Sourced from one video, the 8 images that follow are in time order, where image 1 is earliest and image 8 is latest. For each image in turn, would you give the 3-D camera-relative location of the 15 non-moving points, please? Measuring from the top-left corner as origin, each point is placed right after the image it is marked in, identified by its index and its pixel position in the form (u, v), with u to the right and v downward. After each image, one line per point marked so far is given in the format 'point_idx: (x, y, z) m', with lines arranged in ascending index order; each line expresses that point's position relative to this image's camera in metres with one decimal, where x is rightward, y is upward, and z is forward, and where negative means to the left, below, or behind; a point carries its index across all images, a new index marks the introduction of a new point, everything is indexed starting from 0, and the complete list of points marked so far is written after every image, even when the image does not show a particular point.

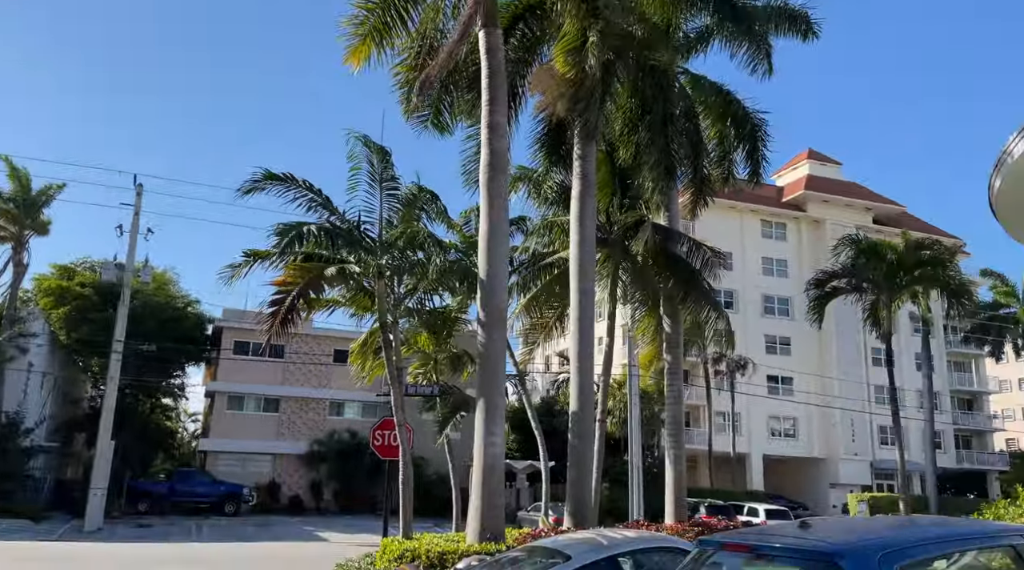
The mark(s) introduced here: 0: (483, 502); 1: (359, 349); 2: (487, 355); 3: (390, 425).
0: (-0.4, -2.9, +12.5) m
1: (-2.8, -1.1, +16.7) m
2: (-0.3, -0.9, +13.1) m
3: (-2.1, -2.4, +15.8) m
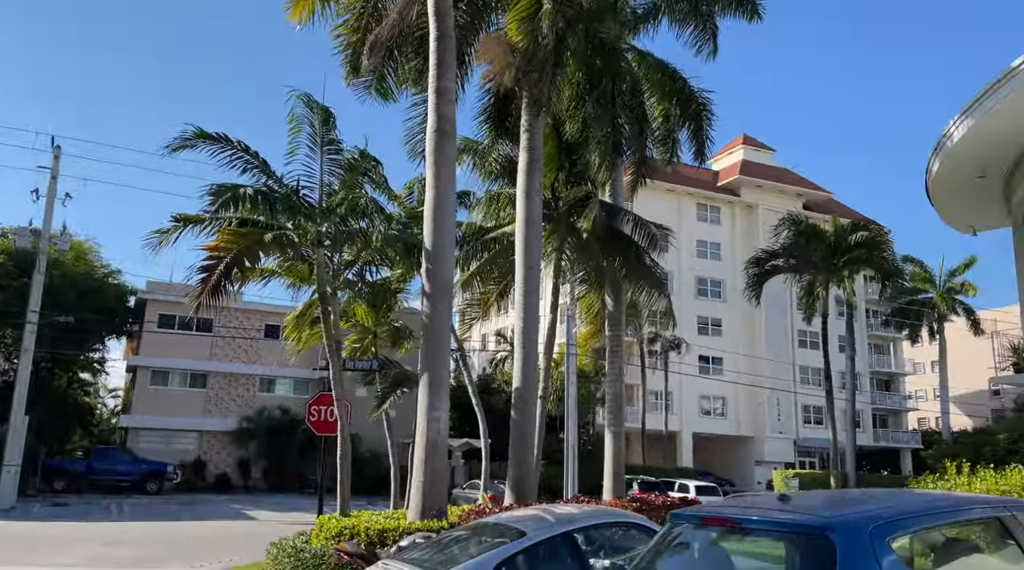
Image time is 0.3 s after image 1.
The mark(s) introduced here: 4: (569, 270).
0: (-1.1, -2.5, +12.2) m
1: (-3.8, -0.6, +16.2) m
2: (-1.1, -0.6, +12.7) m
3: (-3.1, -1.9, +15.4) m
4: (+1.2, +0.3, +19.1) m
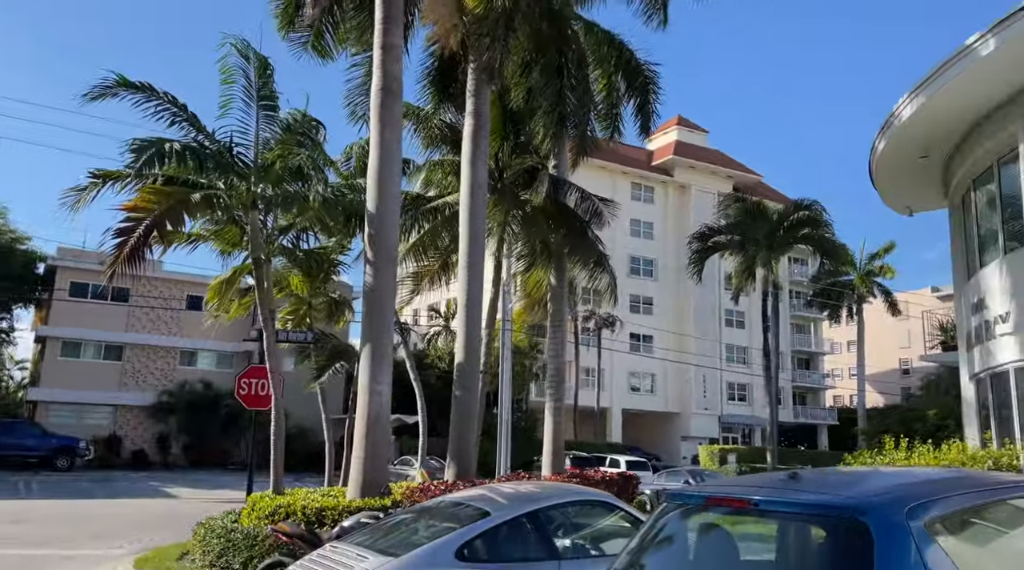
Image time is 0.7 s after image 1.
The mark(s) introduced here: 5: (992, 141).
0: (-1.8, -2.1, +11.7) m
1: (-4.8, 0.0, +15.4) m
2: (-1.8, -0.1, +12.2) m
3: (-4.0, -1.4, +14.6) m
4: (0.0, +0.9, +18.6) m
5: (+7.0, +2.1, +13.6) m
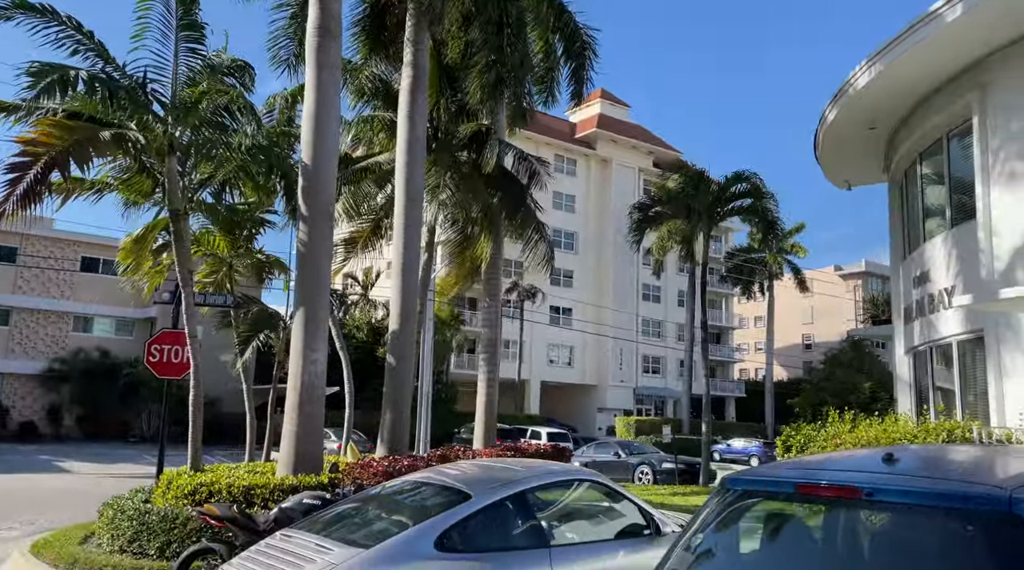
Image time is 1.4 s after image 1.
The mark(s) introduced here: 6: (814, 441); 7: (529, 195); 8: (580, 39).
0: (-2.4, -1.7, +10.7) m
1: (-5.8, +0.6, +14.0) m
2: (-2.4, +0.3, +11.1) m
3: (-4.9, -0.8, +13.4) m
4: (-1.3, +1.5, +17.7) m
5: (+6.2, +2.5, +13.4) m
6: (+4.4, -2.3, +13.6) m
7: (+0.4, +1.8, +18.6) m
8: (+1.4, +5.1, +19.1) m
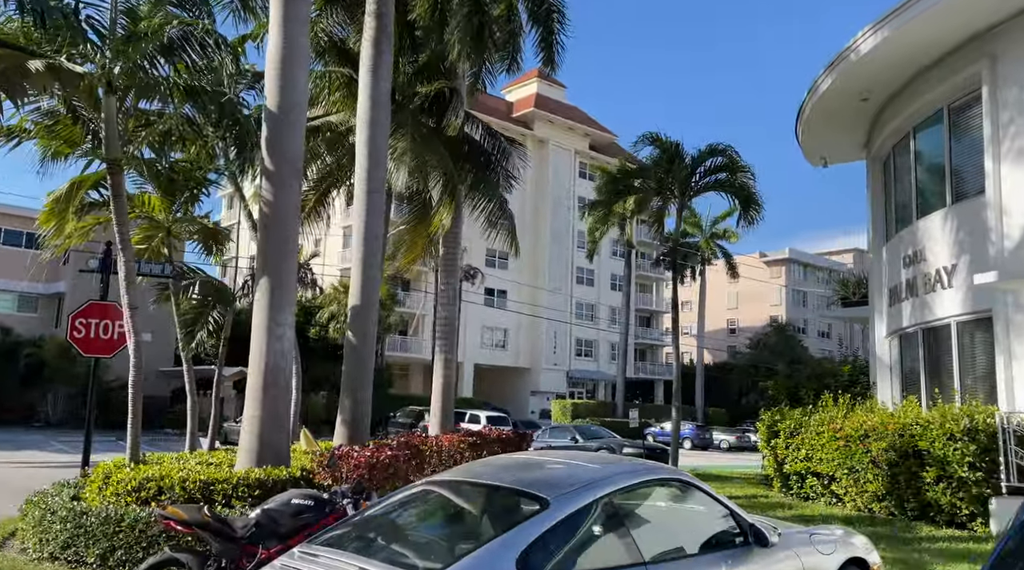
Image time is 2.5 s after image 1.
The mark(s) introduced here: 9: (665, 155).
0: (-2.5, -1.3, +9.3) m
1: (-6.1, +1.1, +12.3) m
2: (-2.5, +0.7, +9.7) m
3: (-5.2, -0.3, +11.8) m
4: (-2.0, +2.0, +16.4) m
5: (+5.9, +2.8, +12.8) m
6: (+4.0, -2.0, +12.8) m
7: (-0.3, +2.3, +17.4) m
8: (+0.7, +5.6, +17.9) m
9: (+2.9, +2.4, +17.2) m
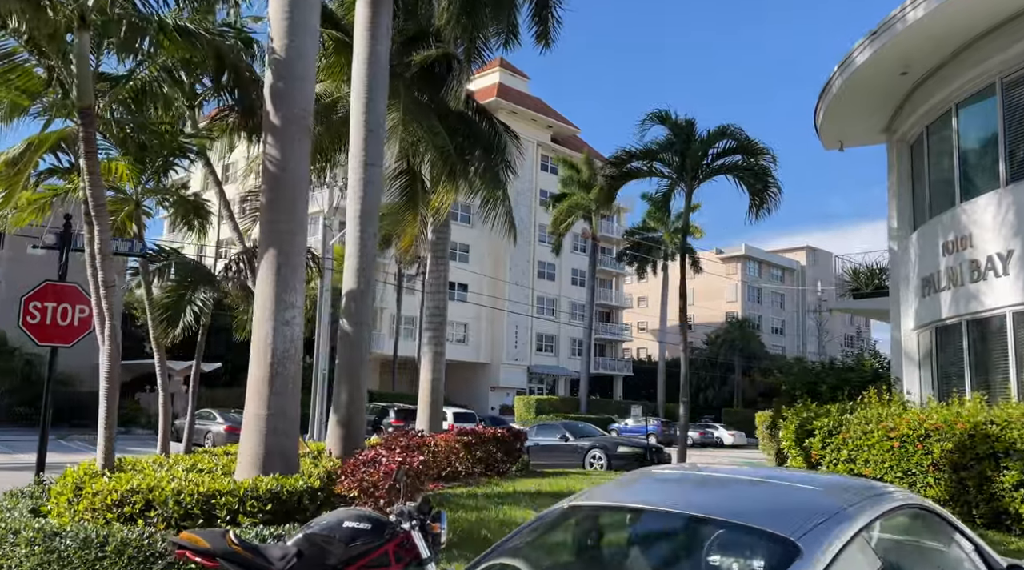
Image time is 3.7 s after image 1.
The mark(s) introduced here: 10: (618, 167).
0: (-2.0, -1.1, +7.9) m
1: (-5.8, +1.3, +10.6) m
2: (-2.1, +0.9, +8.3) m
3: (-4.9, -0.1, +10.2) m
4: (-1.9, +2.2, +14.9) m
5: (+6.2, +2.9, +11.8) m
6: (+4.2, -1.8, +11.8) m
7: (-0.3, +2.5, +16.0) m
8: (+0.6, +5.8, +16.6) m
9: (+2.9, +2.6, +16.1) m
10: (+1.9, +2.1, +16.7) m
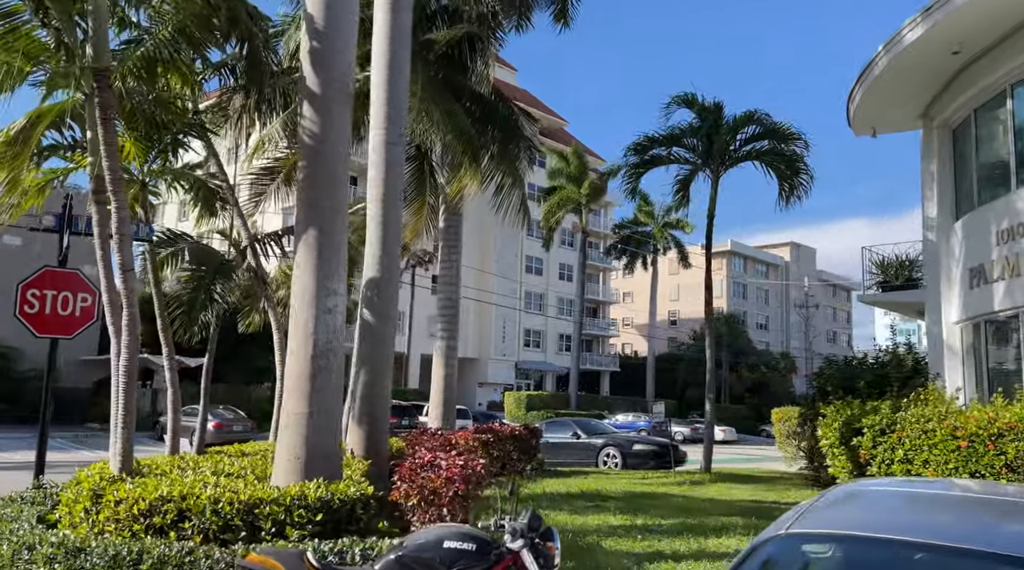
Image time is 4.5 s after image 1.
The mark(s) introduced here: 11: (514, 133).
0: (-1.5, -1.0, +7.1) m
1: (-5.3, +1.5, +9.7) m
2: (-1.5, +1.1, +7.4) m
3: (-4.4, +0.1, +9.2) m
4: (-1.6, +2.4, +14.1) m
5: (+6.6, +3.0, +11.2) m
6: (+4.7, -1.7, +11.1) m
7: (0.0, +2.7, +15.2) m
8: (+0.9, +6.0, +15.8) m
9: (+3.2, +2.8, +15.4) m
10: (+2.2, +2.3, +16.0) m
11: (0.0, +2.5, +15.5) m
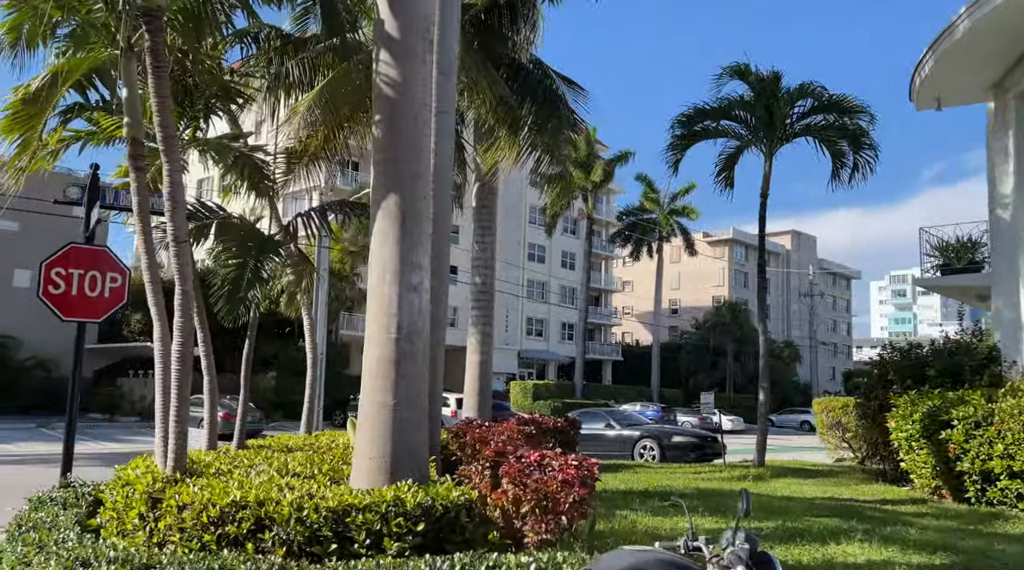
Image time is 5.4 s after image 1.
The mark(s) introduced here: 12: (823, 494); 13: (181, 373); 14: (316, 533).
0: (-0.7, -0.8, +6.1) m
1: (-4.6, +1.7, +8.7) m
2: (-0.7, +1.2, +6.5) m
3: (-3.7, +0.3, +8.3) m
4: (-0.9, +2.6, +13.1) m
5: (+7.3, +3.2, +10.4) m
6: (+5.4, -1.4, +10.3) m
7: (+0.7, +2.9, +14.3) m
8: (+1.6, +6.2, +14.9) m
9: (+3.8, +3.0, +14.5) m
10: (+2.9, +2.5, +15.1) m
11: (+0.7, +2.8, +14.5) m
12: (+3.8, -2.6, +11.5) m
13: (-2.4, -0.6, +6.7) m
14: (-1.1, -1.4, +5.3) m
